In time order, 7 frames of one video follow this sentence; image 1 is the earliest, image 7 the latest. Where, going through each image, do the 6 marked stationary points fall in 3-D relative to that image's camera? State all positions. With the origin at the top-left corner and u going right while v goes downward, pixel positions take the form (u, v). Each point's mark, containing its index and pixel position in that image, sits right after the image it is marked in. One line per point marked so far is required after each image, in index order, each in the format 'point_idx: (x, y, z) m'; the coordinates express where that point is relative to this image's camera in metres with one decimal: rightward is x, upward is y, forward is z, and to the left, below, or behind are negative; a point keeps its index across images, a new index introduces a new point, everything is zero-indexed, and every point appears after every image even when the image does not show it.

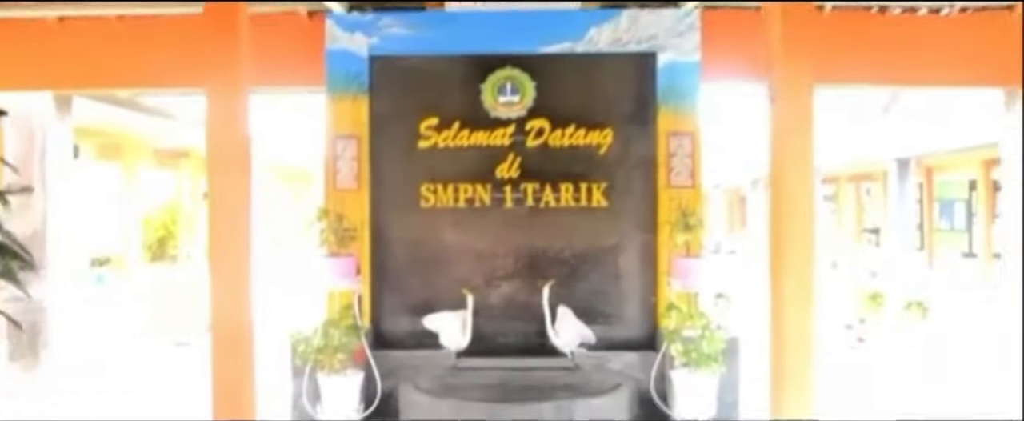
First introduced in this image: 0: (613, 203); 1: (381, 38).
0: (+0.8, +0.1, +7.7) m
1: (-1.0, +1.3, +7.7) m
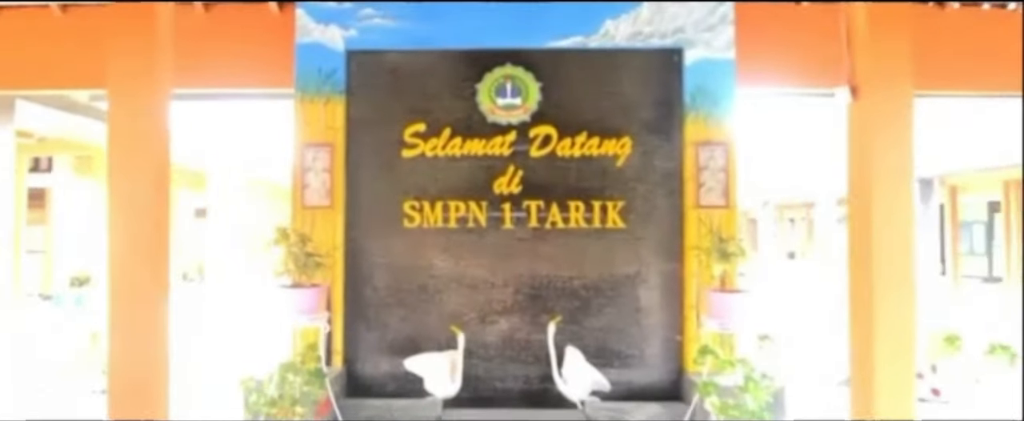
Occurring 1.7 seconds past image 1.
0: (+0.8, -0.1, +6.6) m
1: (-1.0, +1.2, +6.6) m
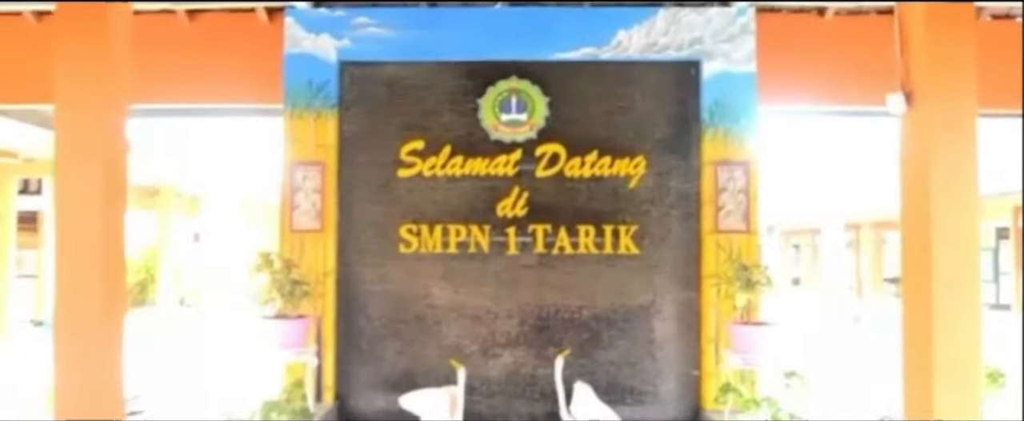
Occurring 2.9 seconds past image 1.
0: (+0.8, -0.2, +6.1) m
1: (-1.0, +1.0, +6.1) m
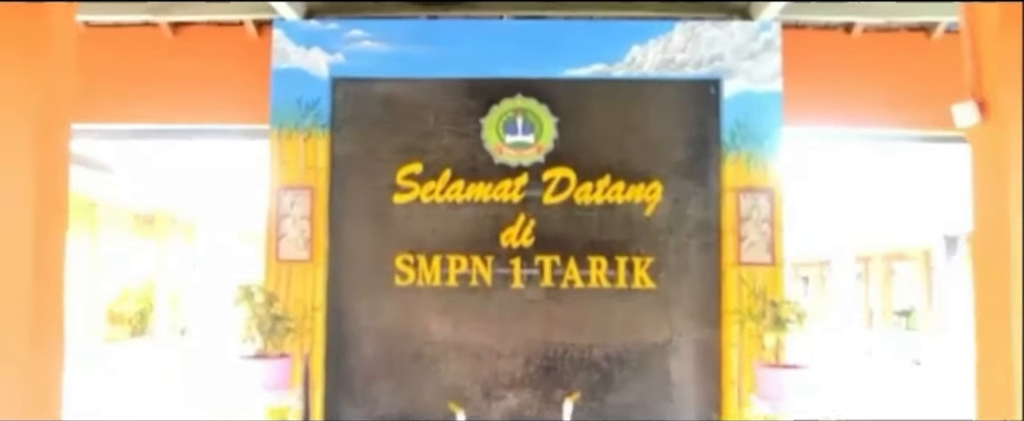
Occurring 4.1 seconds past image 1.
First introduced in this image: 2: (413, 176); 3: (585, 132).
0: (+0.8, -0.4, +5.6) m
1: (-0.9, +0.9, +5.7) m
2: (-0.6, +0.2, +5.6) m
3: (+0.4, +0.4, +5.7) m
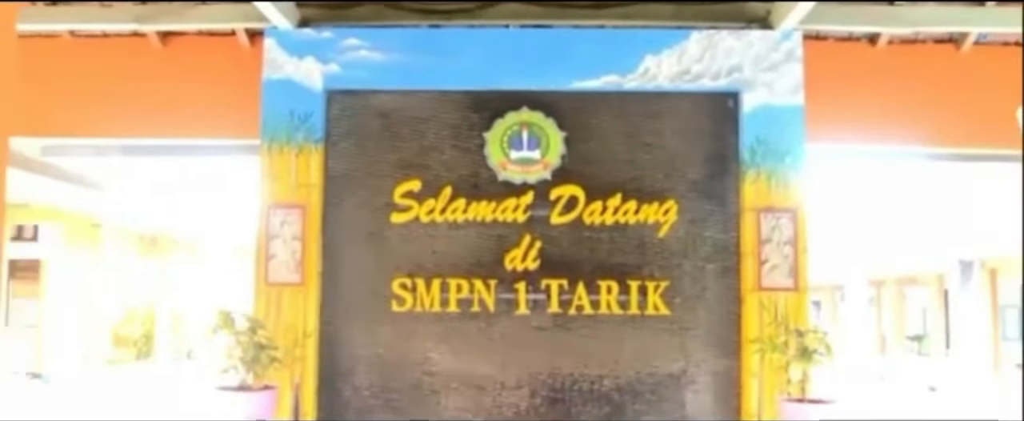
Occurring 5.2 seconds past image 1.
0: (+0.9, -0.5, +5.2) m
1: (-0.9, +0.8, +5.4) m
2: (-0.5, +0.1, +5.3) m
3: (+0.4, +0.3, +5.3) m
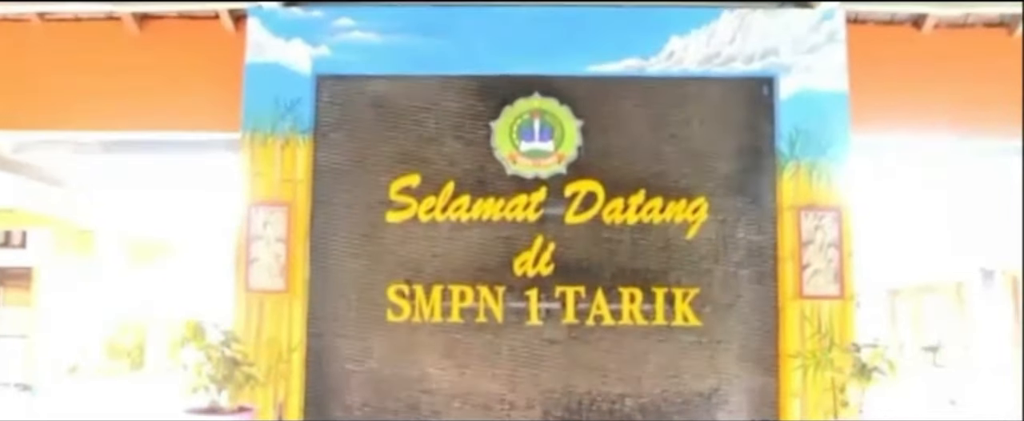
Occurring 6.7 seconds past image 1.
0: (+0.9, -0.5, +4.7) m
1: (-0.8, +0.8, +4.8) m
2: (-0.5, +0.1, +4.7) m
3: (+0.5, +0.3, +4.8) m
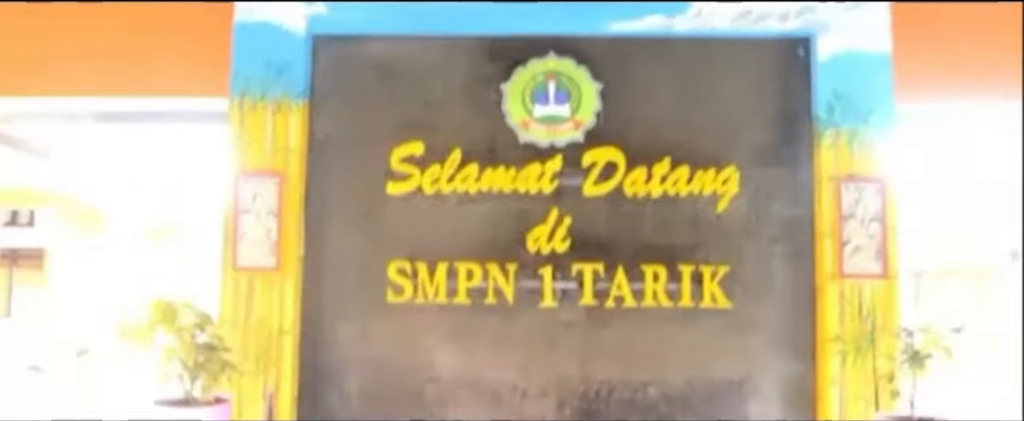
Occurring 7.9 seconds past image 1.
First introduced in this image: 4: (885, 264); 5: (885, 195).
0: (+1.0, -0.4, +4.3) m
1: (-0.8, +0.9, +4.4) m
2: (-0.4, +0.2, +4.4) m
3: (+0.5, +0.5, +4.4) m
4: (+1.6, -0.2, +4.3) m
5: (+1.6, +0.1, +4.3) m
